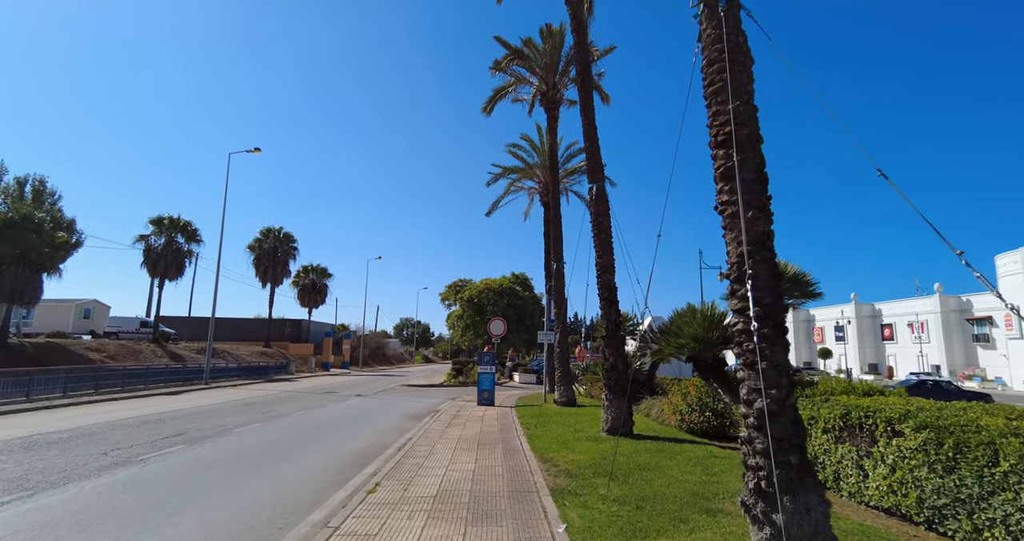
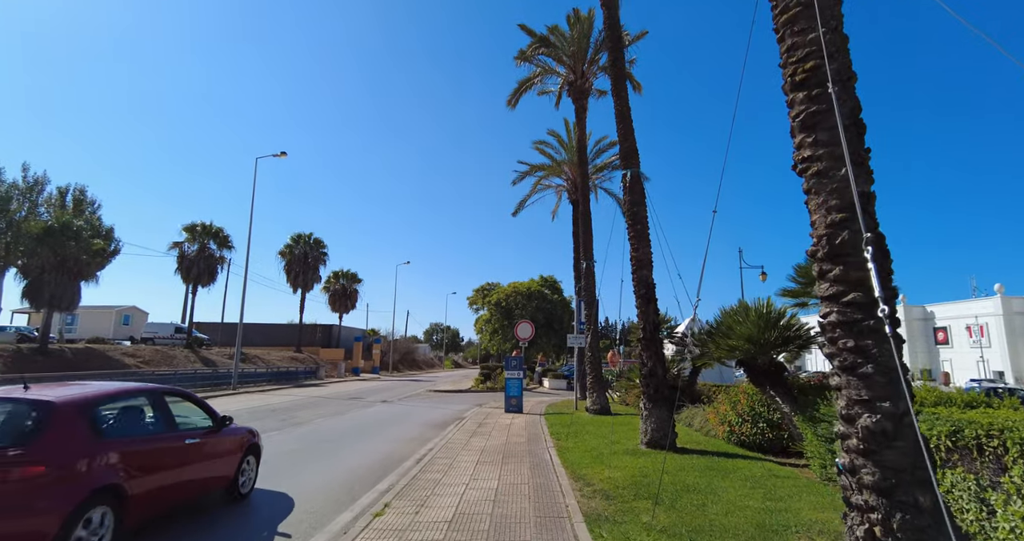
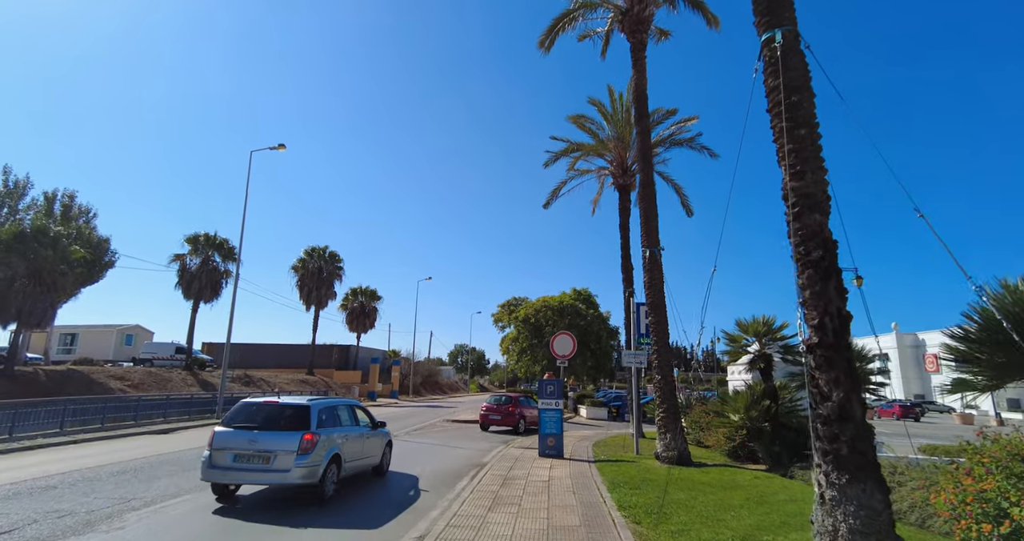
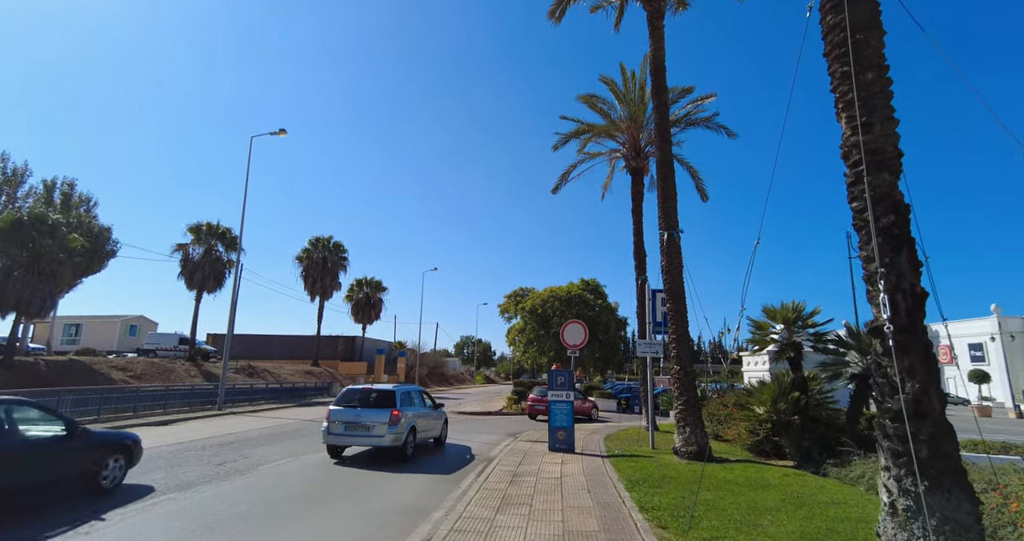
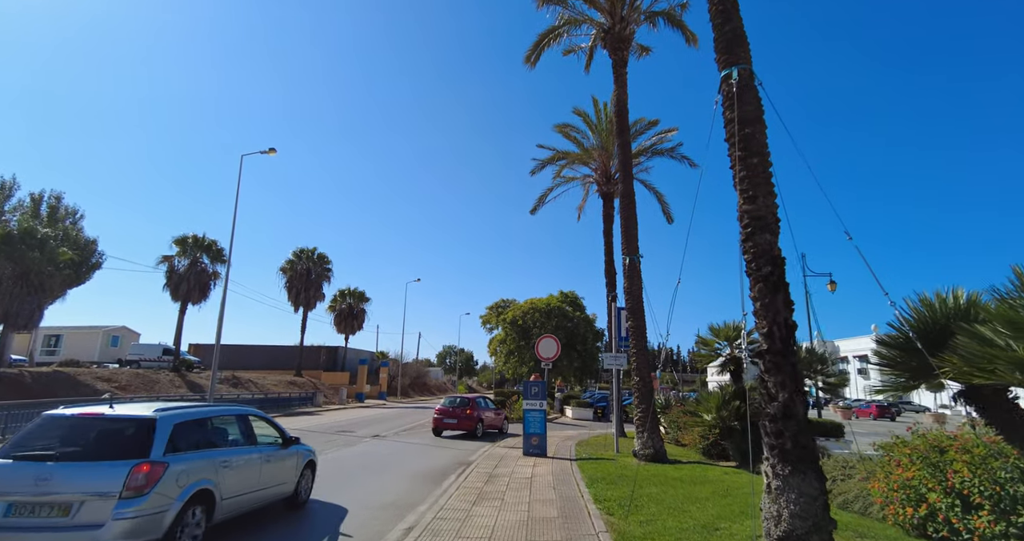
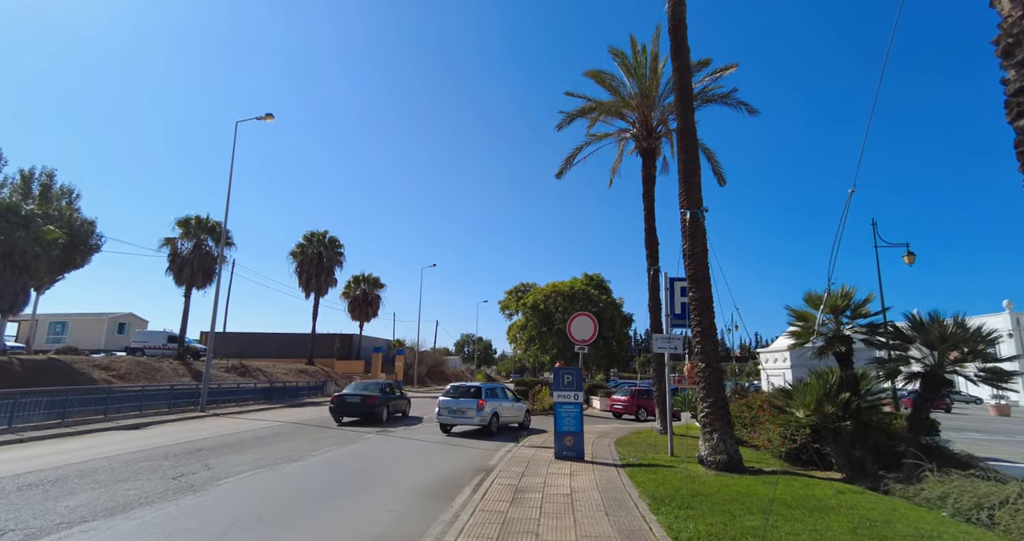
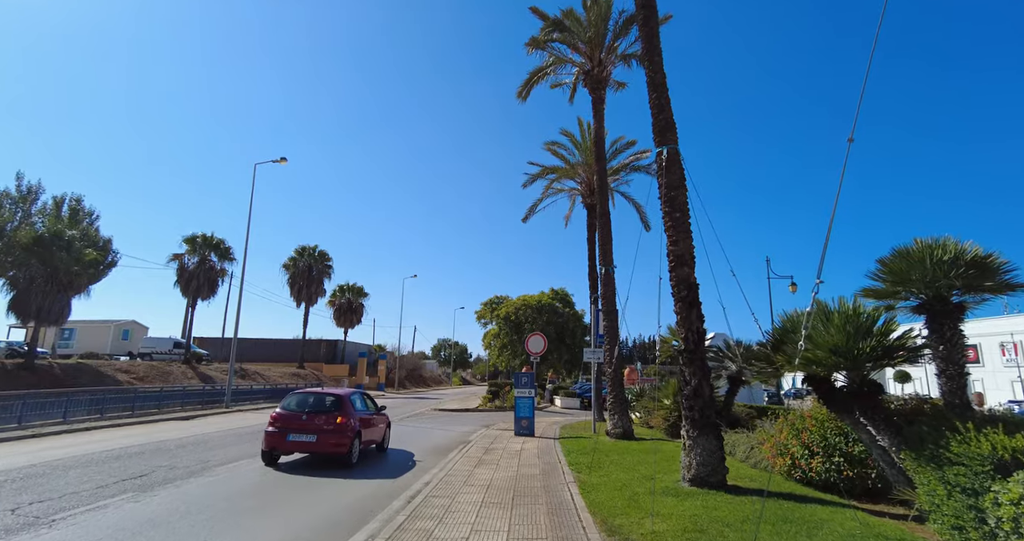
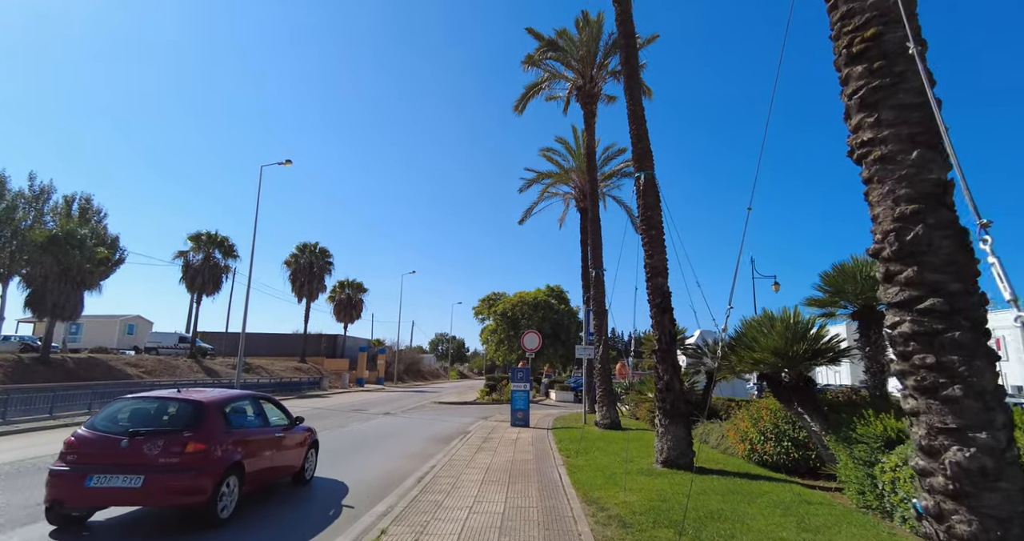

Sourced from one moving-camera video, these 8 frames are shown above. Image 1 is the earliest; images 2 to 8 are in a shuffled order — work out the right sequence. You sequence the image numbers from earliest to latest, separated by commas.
2, 8, 7, 5, 3, 4, 6
